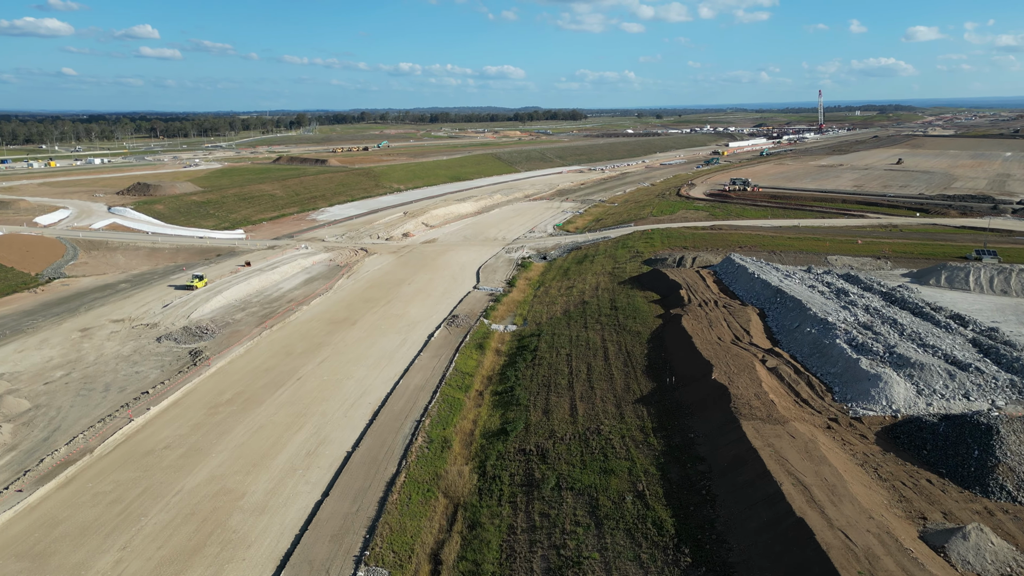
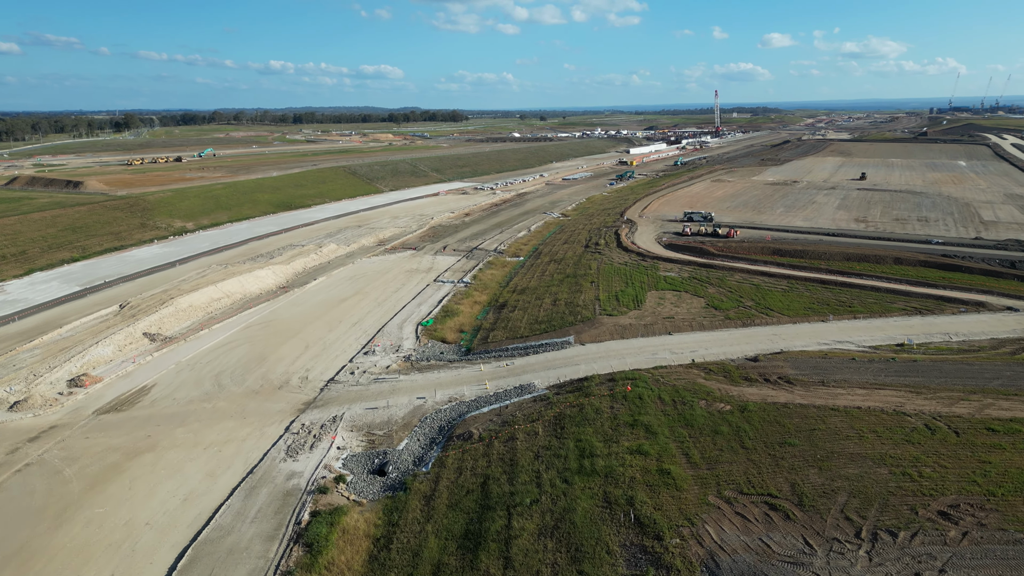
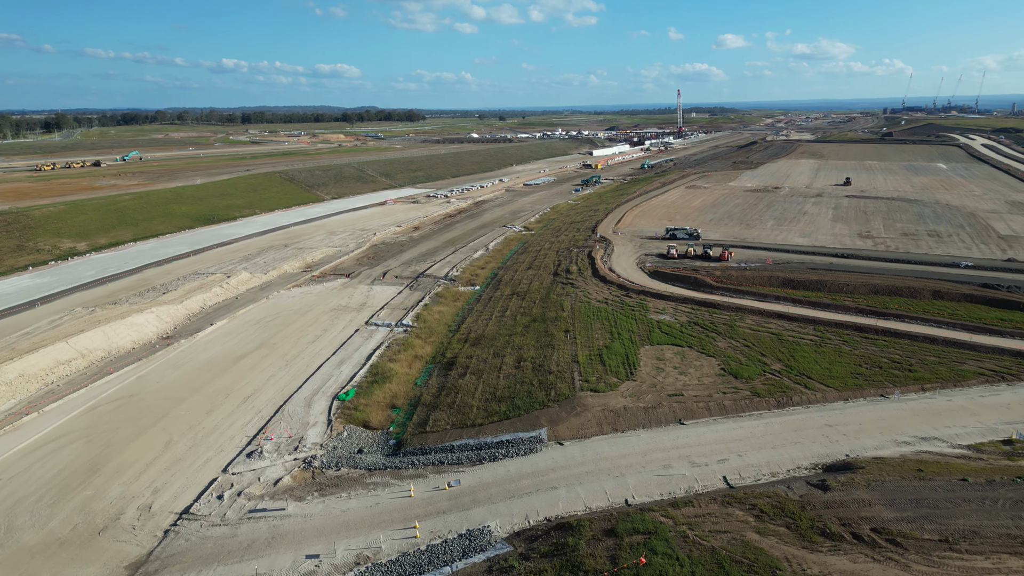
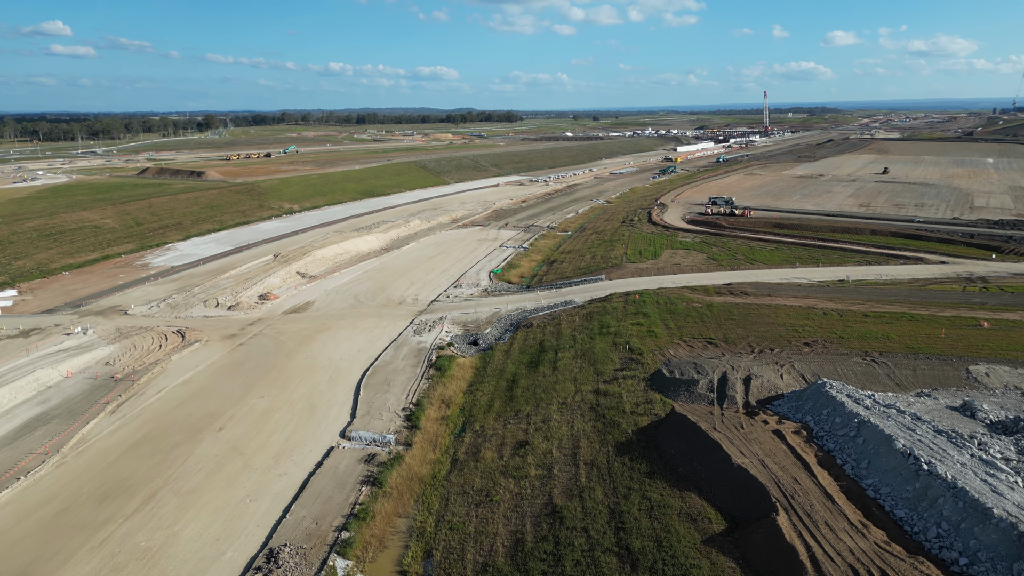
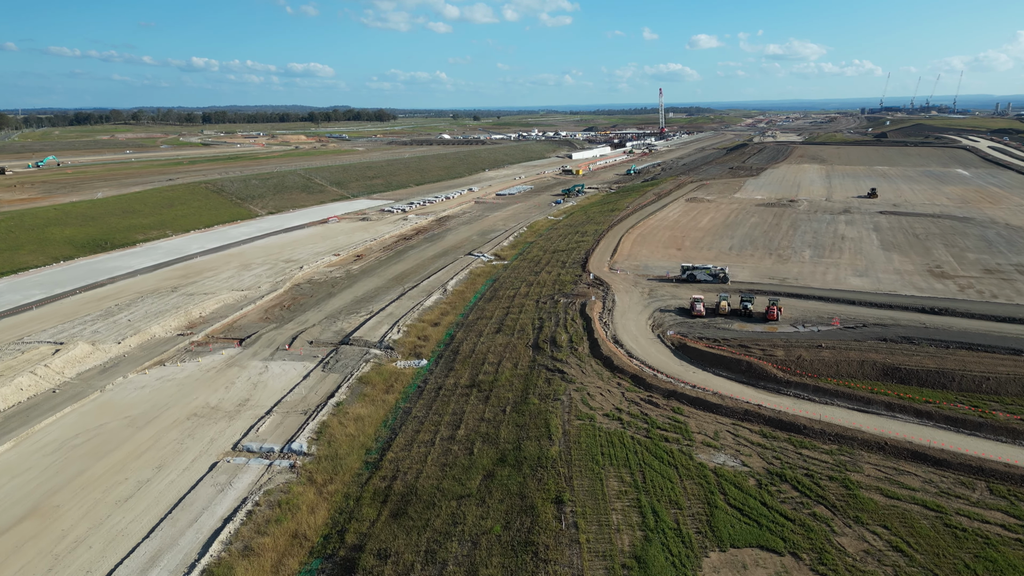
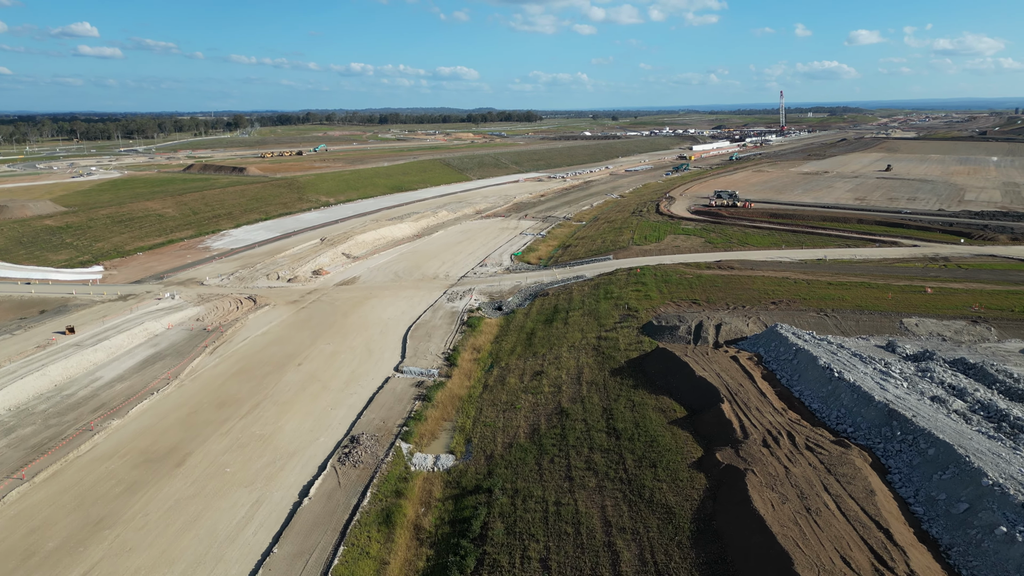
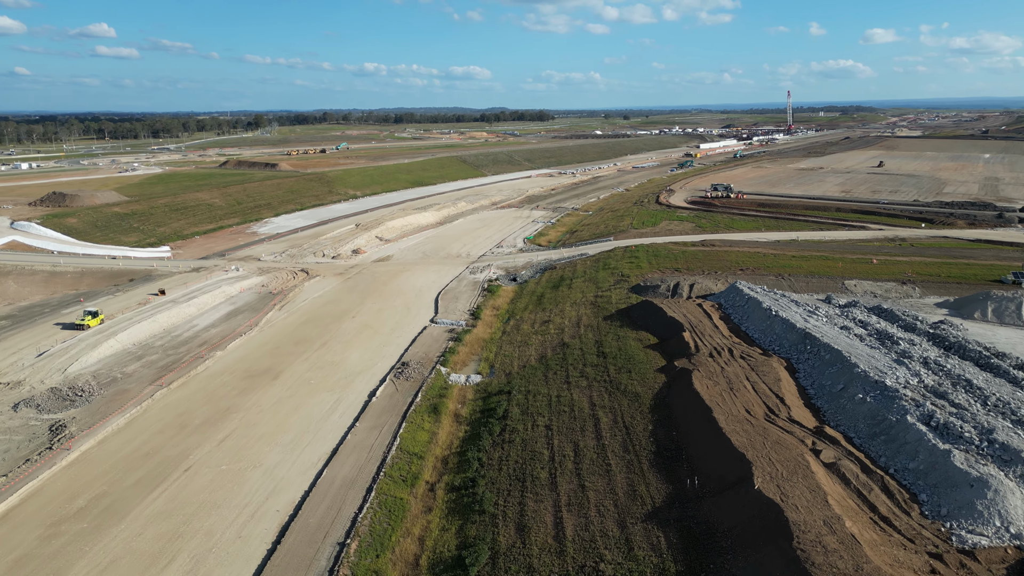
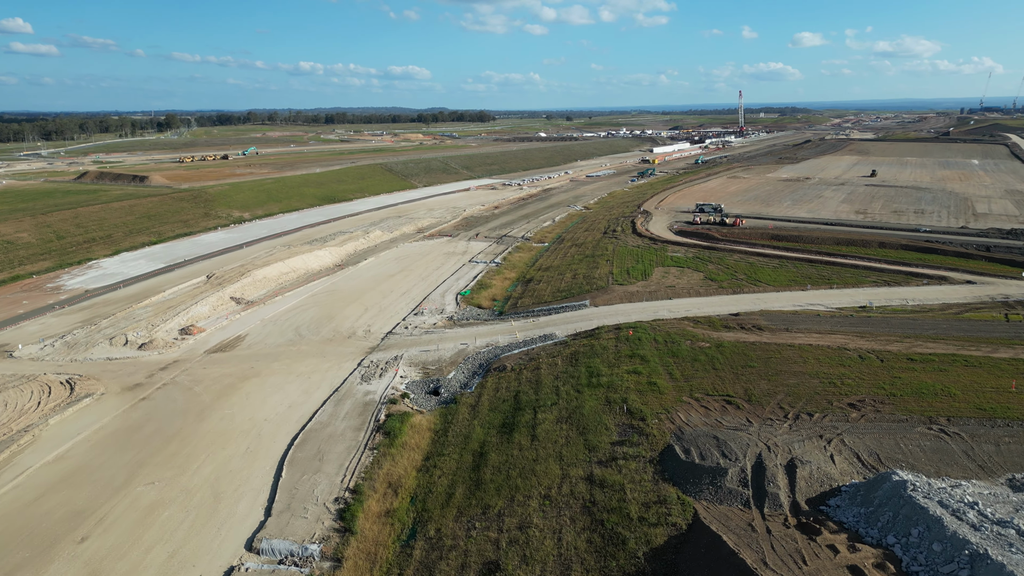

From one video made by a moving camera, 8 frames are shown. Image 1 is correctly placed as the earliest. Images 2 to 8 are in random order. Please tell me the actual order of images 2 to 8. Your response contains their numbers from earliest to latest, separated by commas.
7, 6, 4, 8, 2, 3, 5
